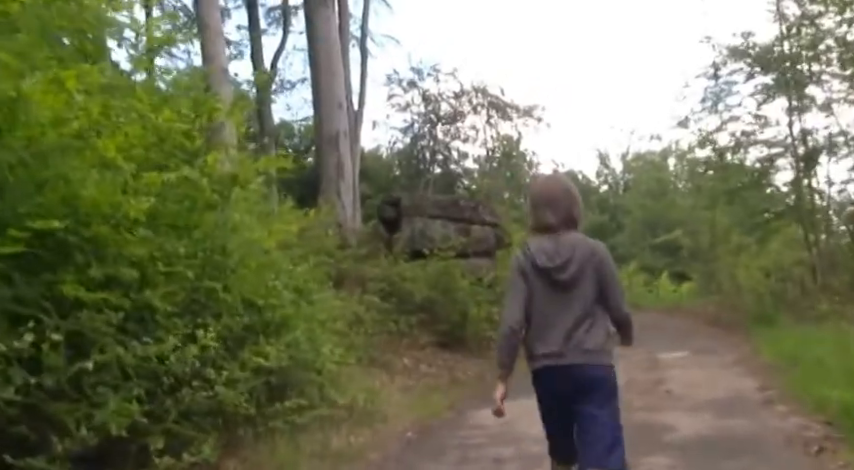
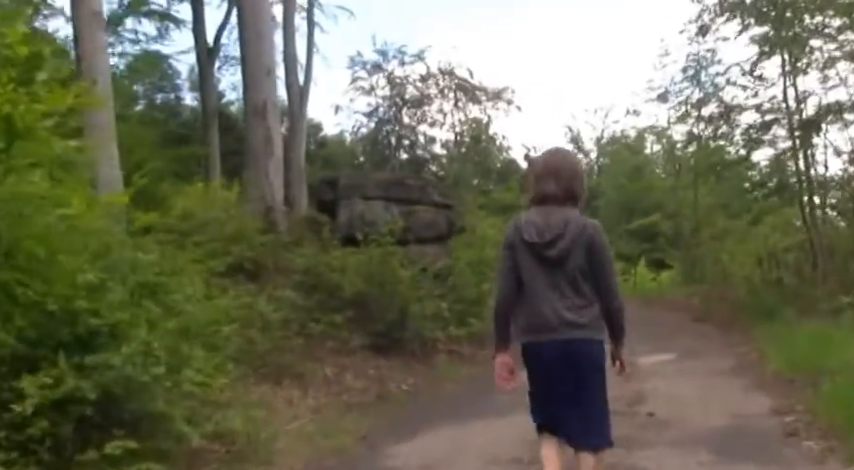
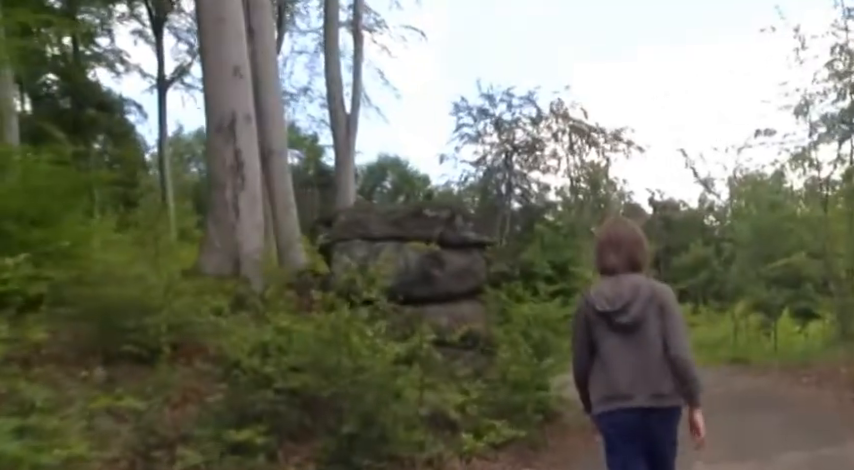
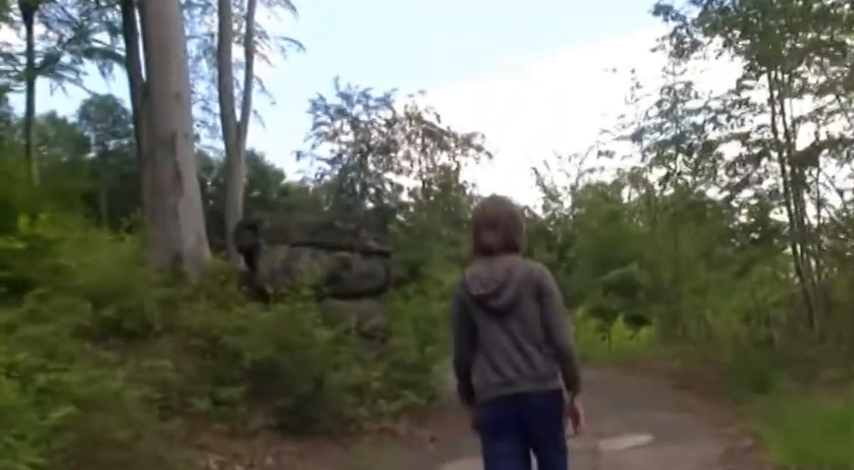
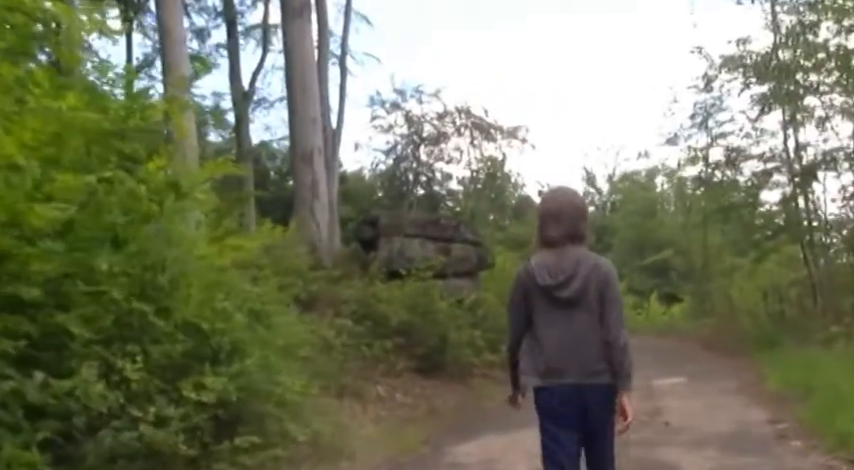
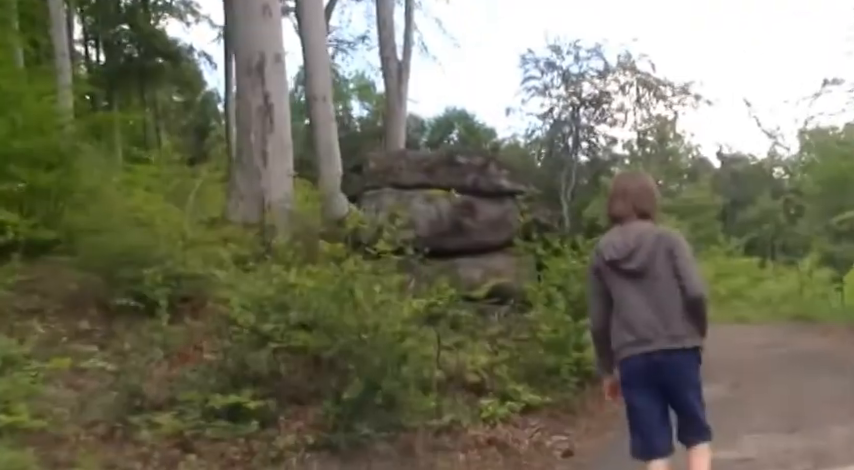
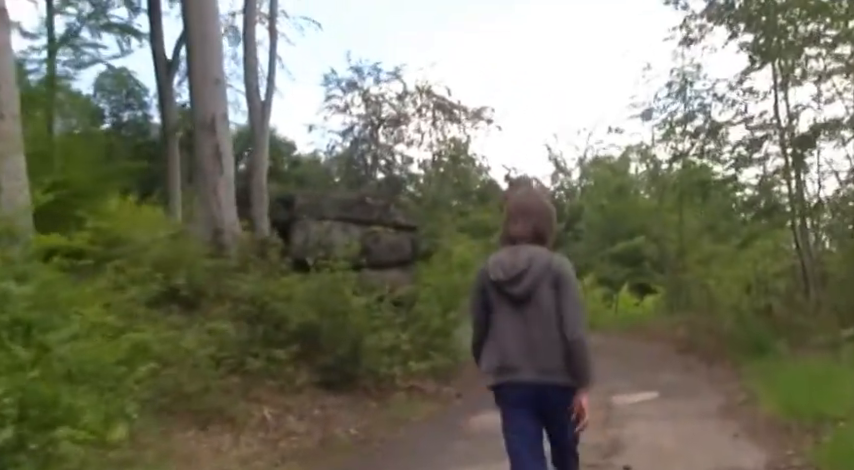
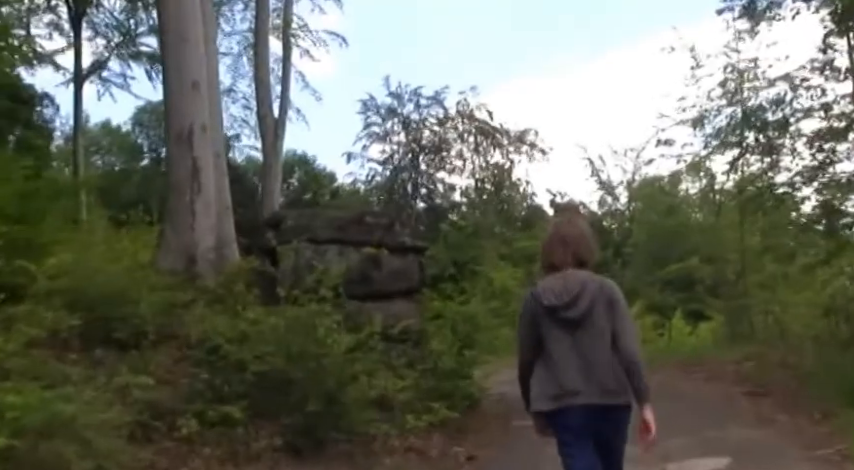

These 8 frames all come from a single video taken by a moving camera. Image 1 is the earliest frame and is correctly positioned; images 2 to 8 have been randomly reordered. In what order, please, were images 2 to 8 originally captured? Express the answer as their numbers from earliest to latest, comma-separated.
5, 2, 7, 4, 8, 3, 6
